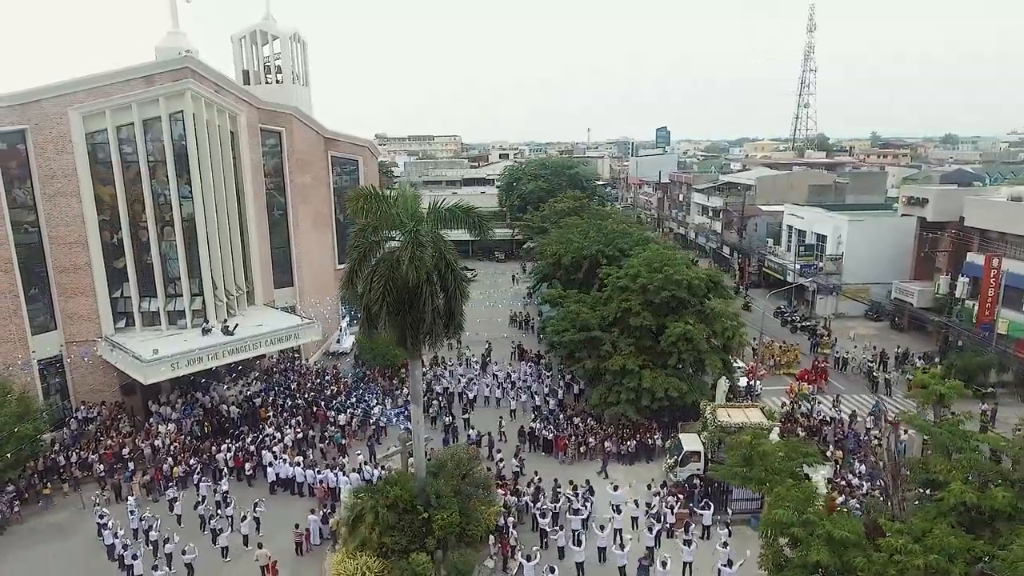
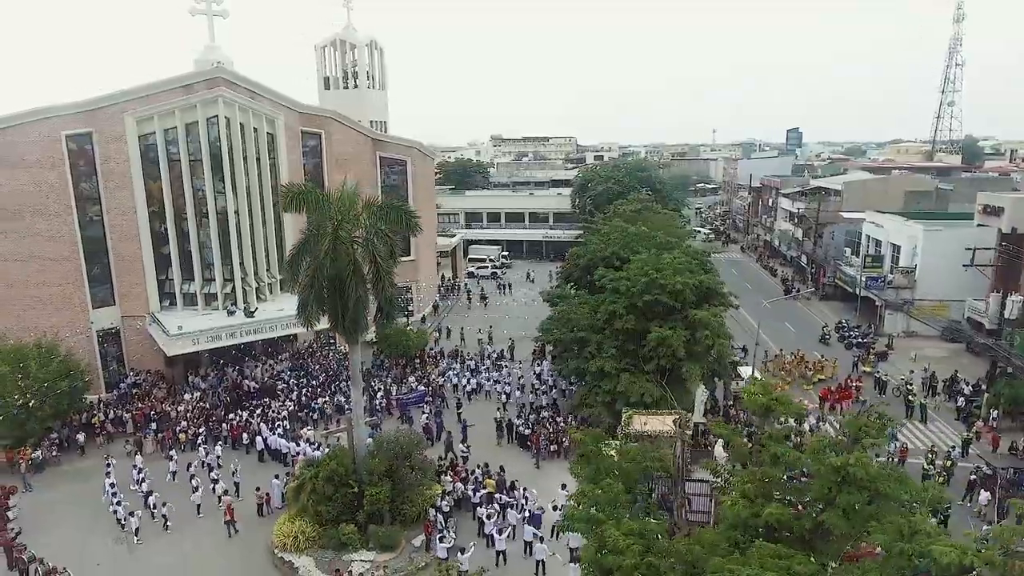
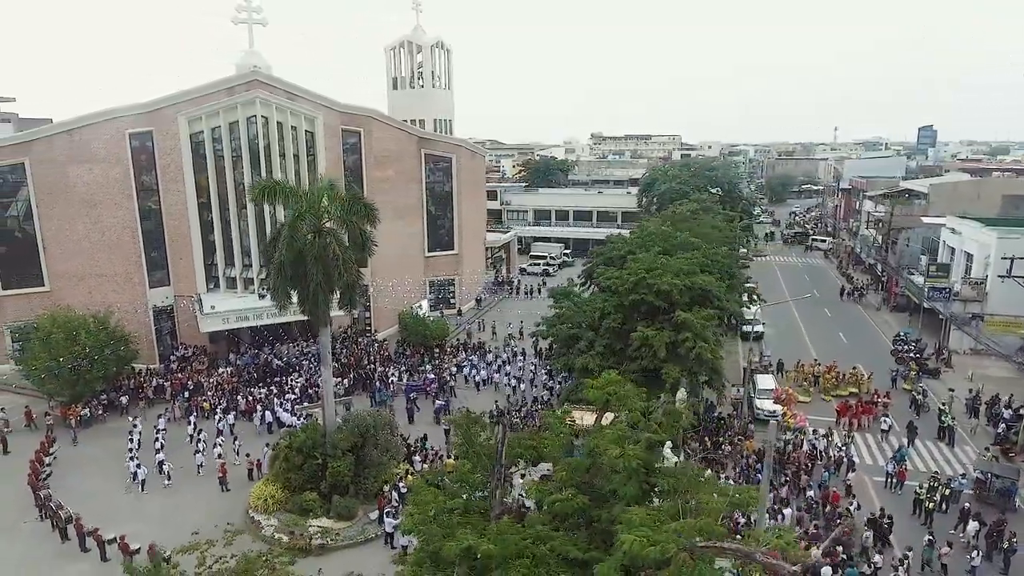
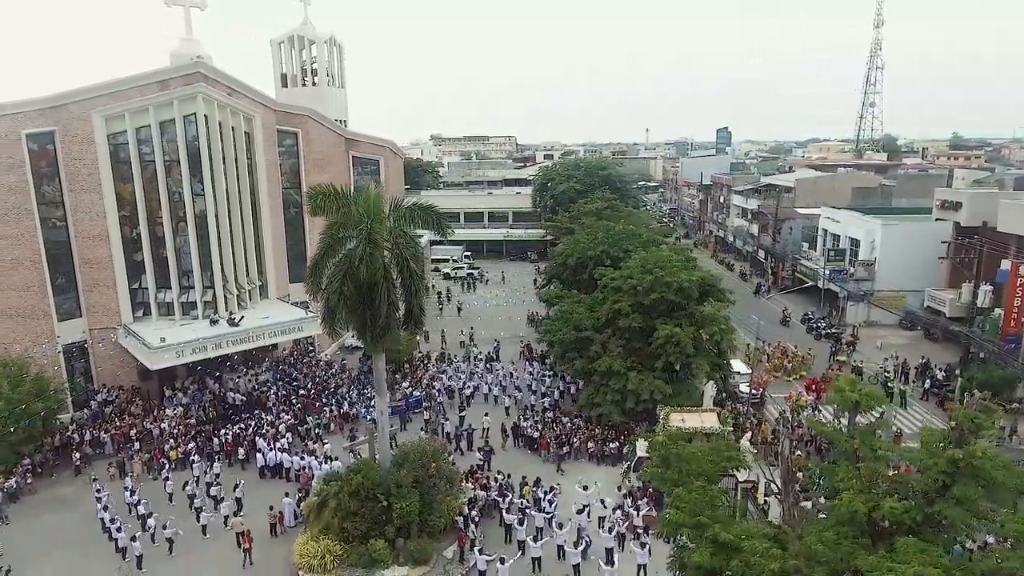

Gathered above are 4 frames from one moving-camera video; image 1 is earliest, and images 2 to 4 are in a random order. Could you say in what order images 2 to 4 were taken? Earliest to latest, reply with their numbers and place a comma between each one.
4, 2, 3
